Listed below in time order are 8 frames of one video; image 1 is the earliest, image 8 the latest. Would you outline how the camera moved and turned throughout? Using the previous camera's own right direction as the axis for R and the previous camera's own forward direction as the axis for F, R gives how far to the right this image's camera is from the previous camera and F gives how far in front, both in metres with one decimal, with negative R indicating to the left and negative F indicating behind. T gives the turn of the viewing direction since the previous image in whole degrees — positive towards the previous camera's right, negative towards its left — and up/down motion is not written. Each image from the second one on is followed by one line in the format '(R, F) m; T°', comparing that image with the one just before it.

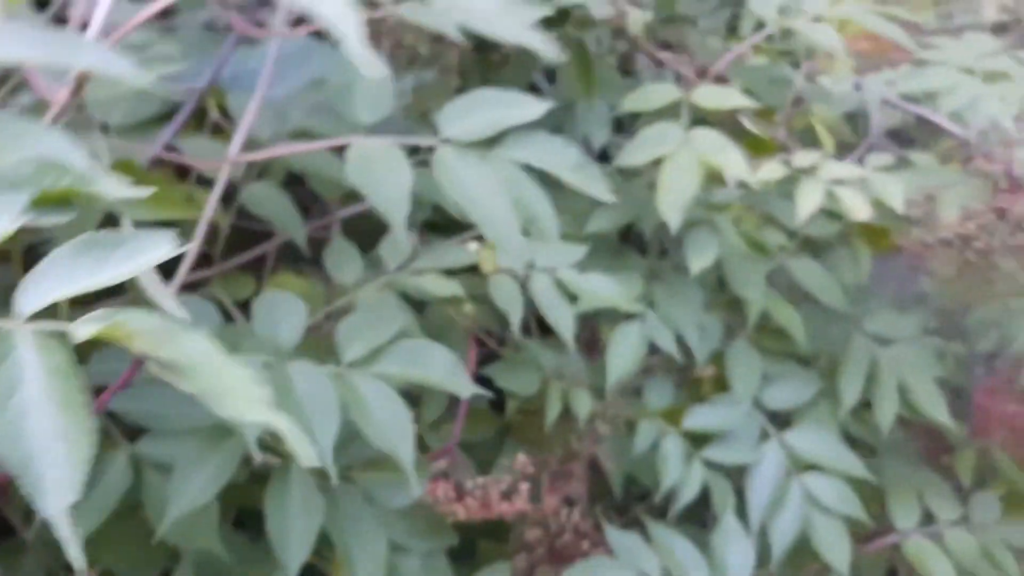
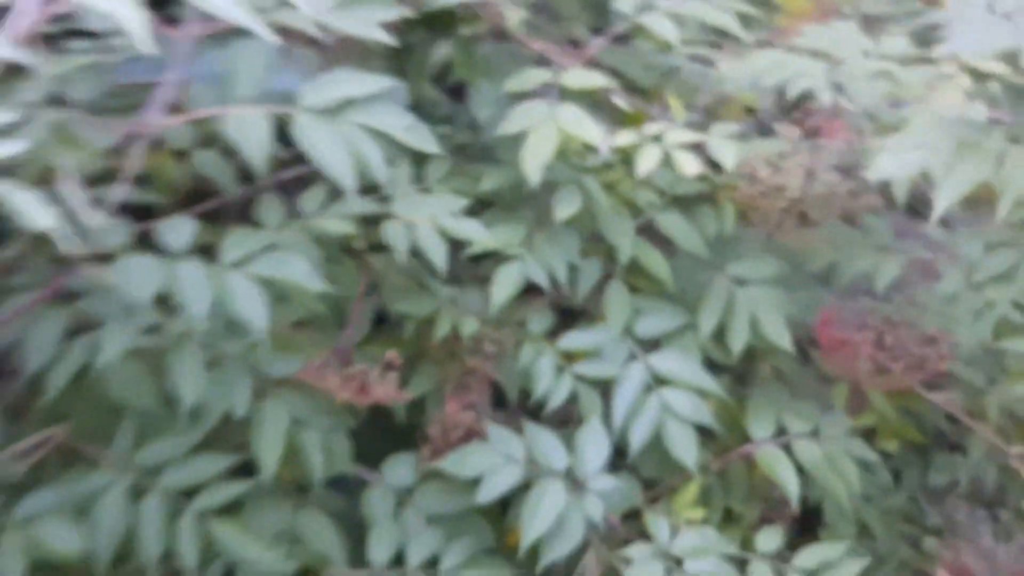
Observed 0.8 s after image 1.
(+0.2, -0.2) m; -4°
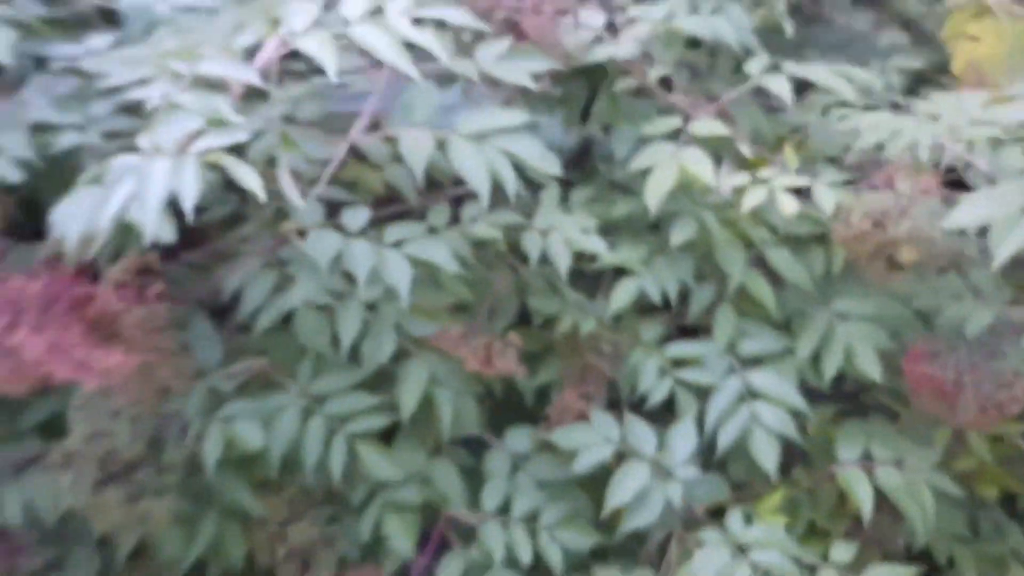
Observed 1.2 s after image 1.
(+0.1, -0.2) m; -12°
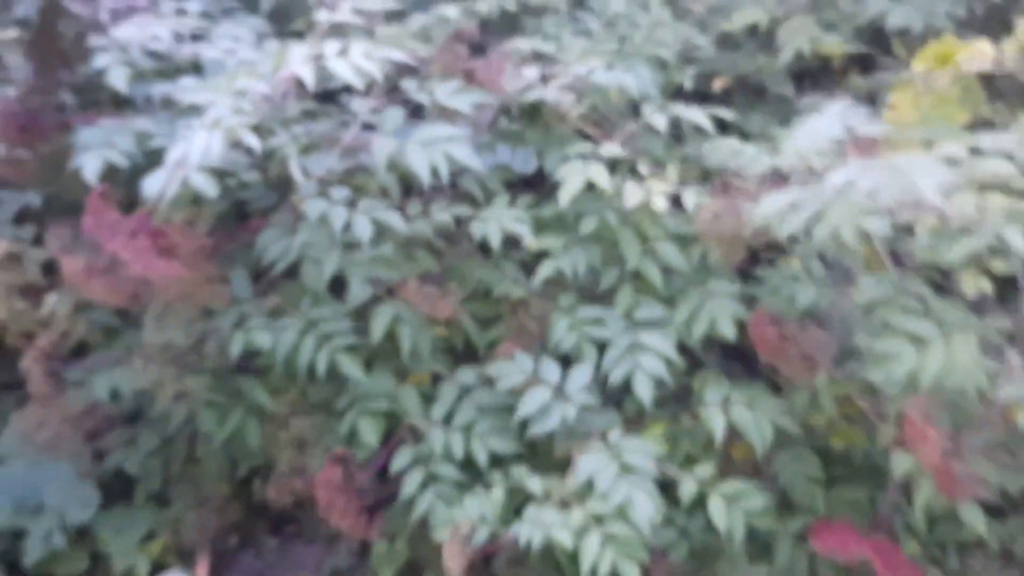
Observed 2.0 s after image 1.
(+0.3, -0.5) m; -6°
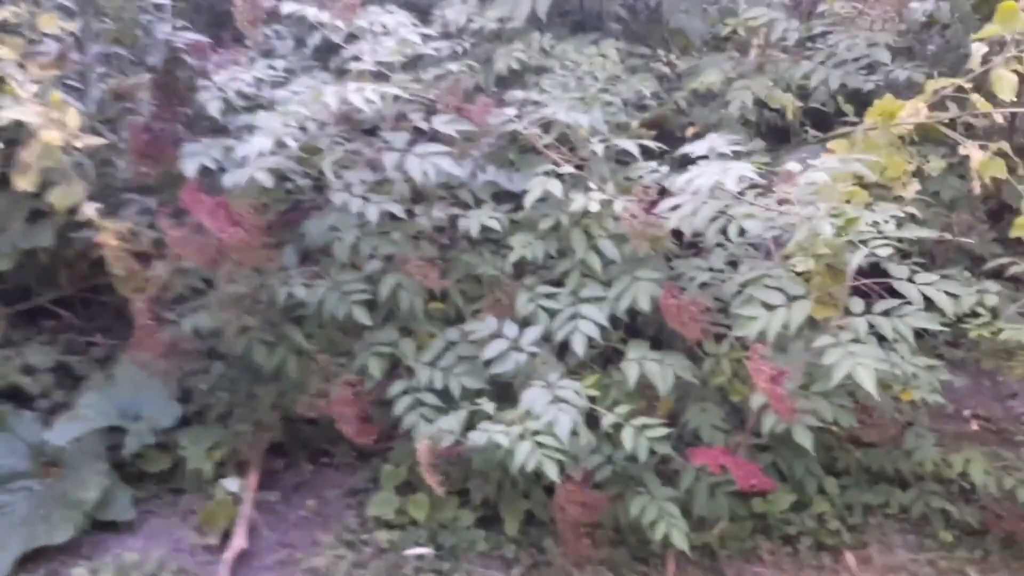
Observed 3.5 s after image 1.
(+0.3, -0.6) m; -6°
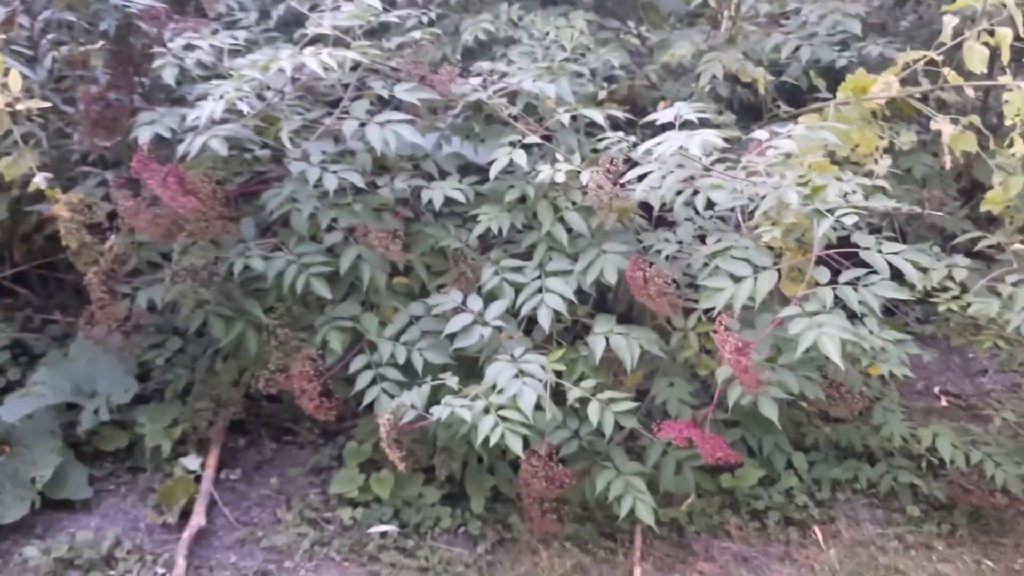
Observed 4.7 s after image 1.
(0.0, 0.0) m; +1°
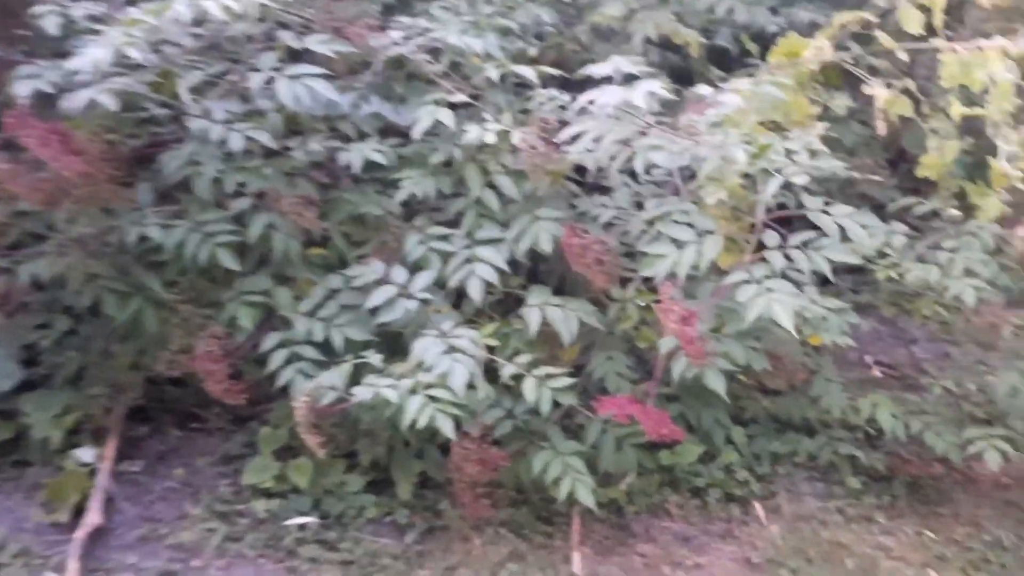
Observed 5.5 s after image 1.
(0.0, +0.2) m; +5°
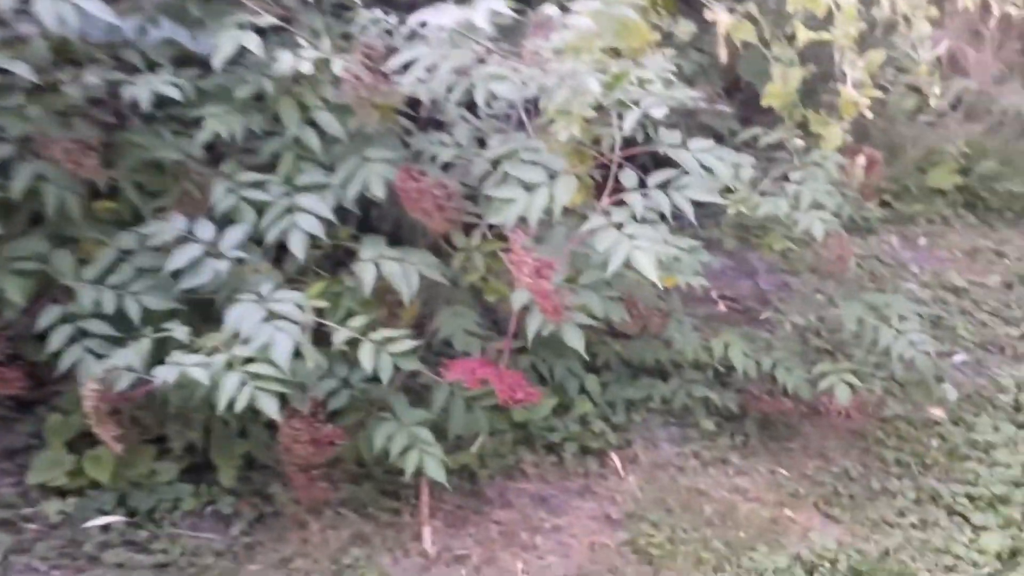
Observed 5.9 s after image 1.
(0.0, +0.2) m; +10°
